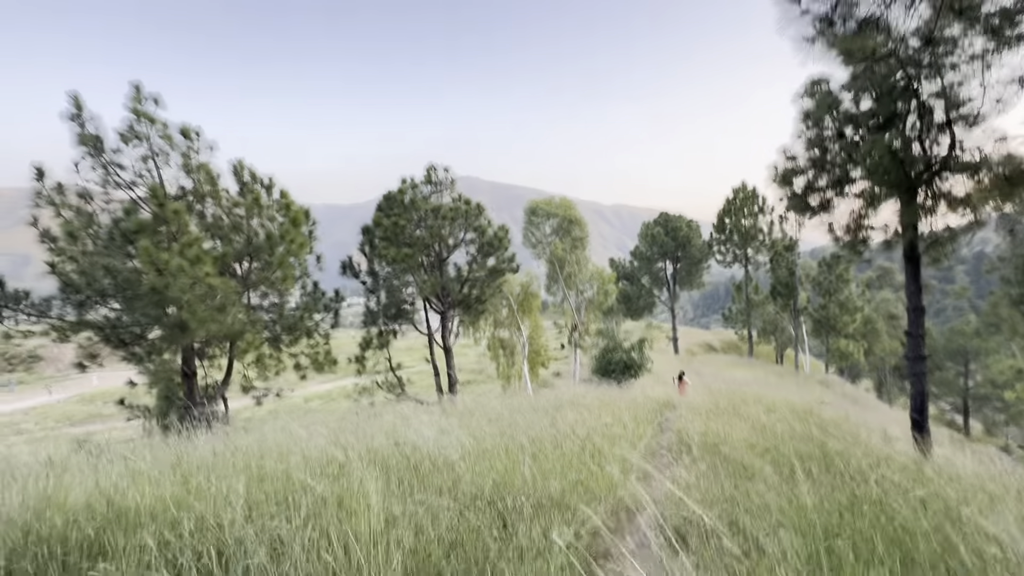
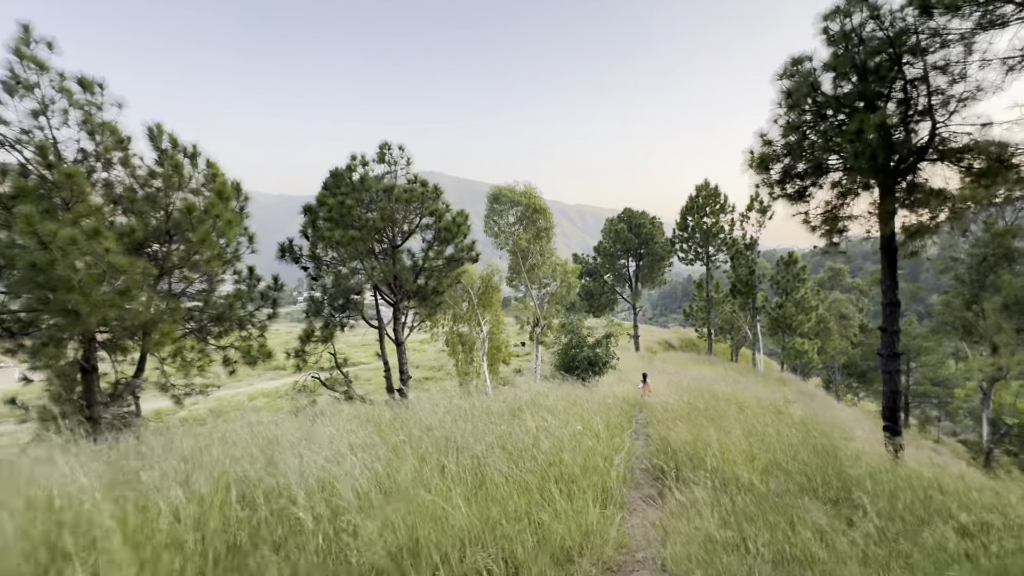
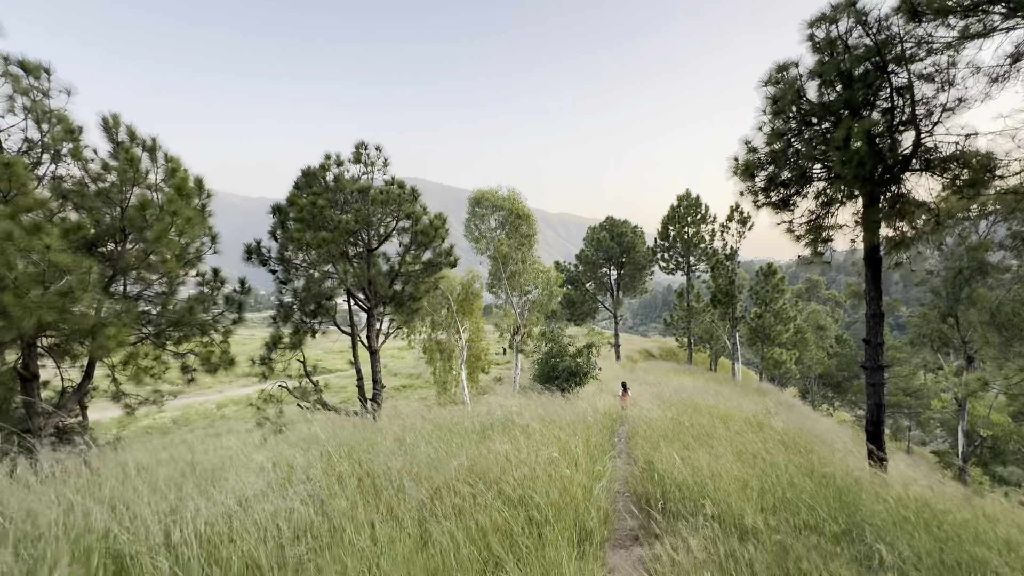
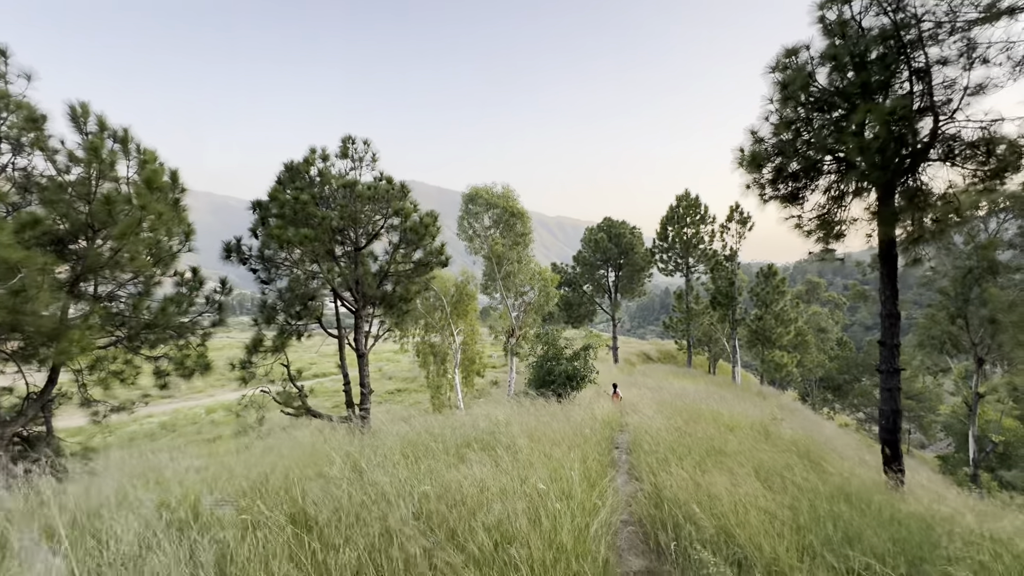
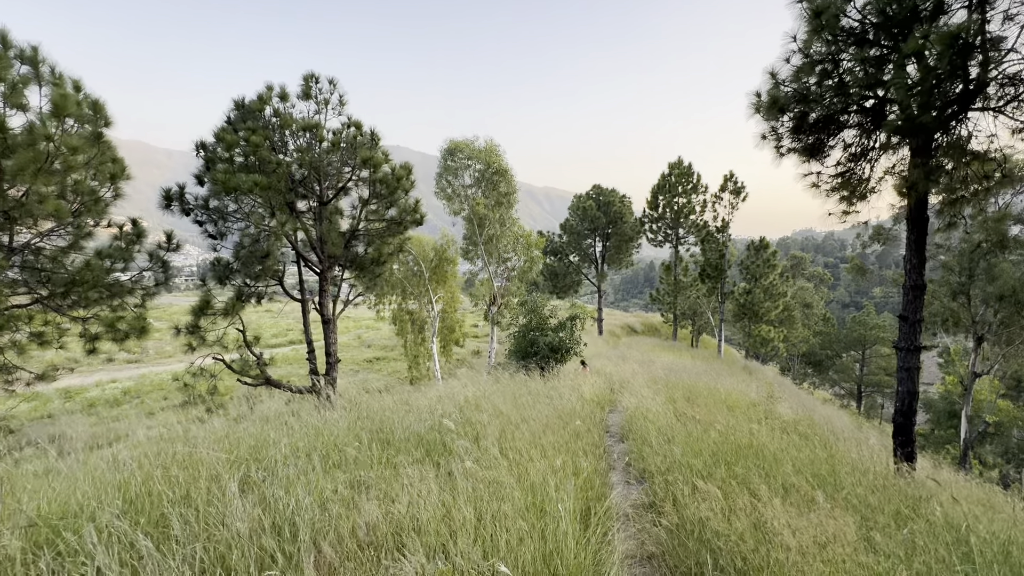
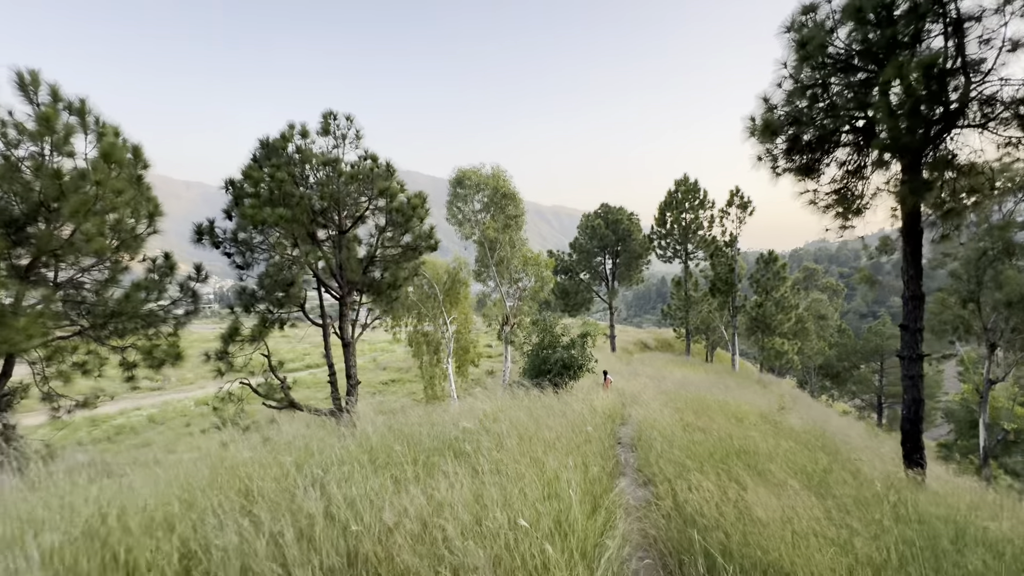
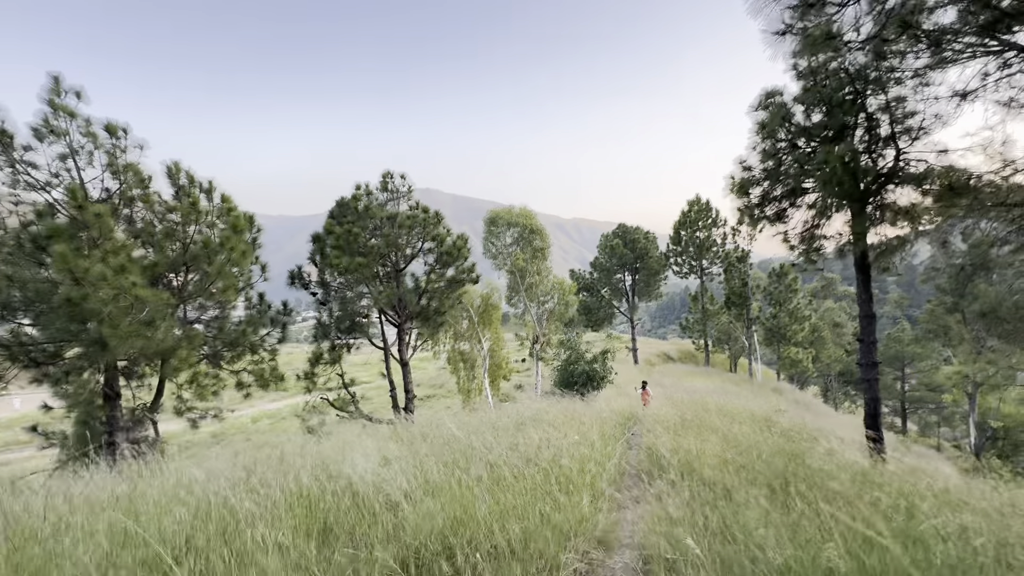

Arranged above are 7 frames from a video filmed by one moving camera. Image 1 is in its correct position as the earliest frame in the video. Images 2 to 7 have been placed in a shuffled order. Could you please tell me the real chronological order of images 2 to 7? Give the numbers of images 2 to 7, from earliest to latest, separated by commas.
7, 2, 3, 4, 6, 5
